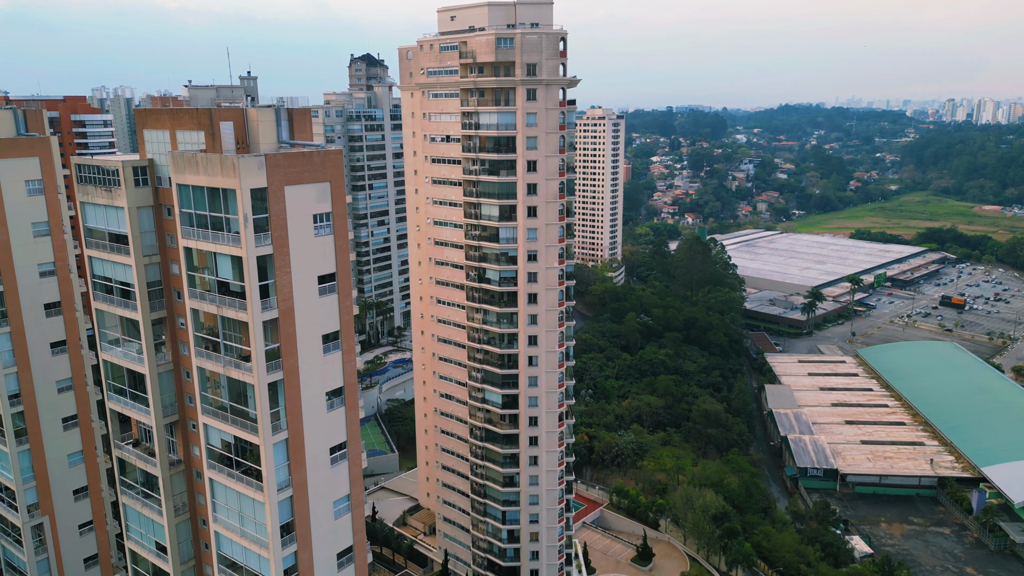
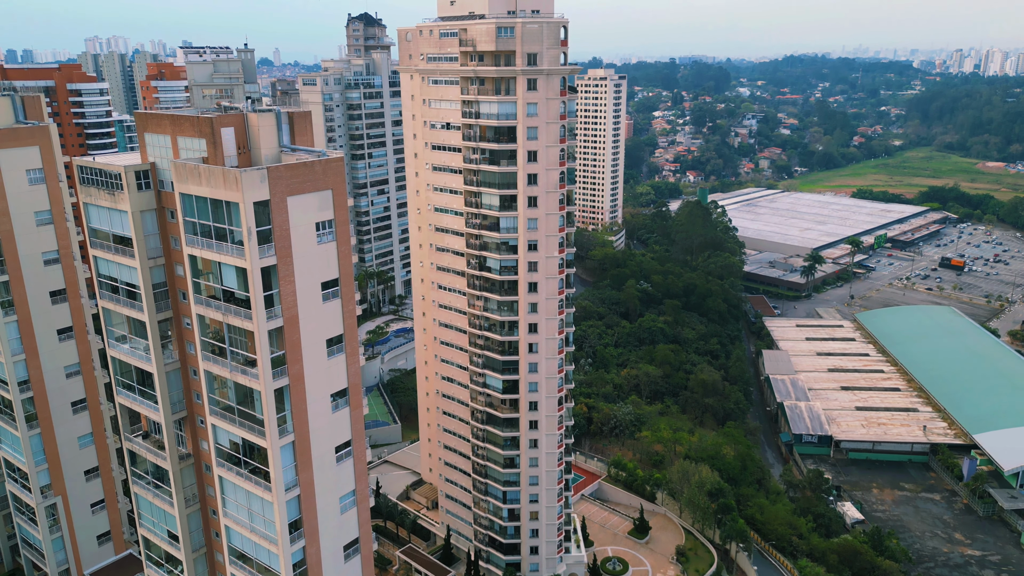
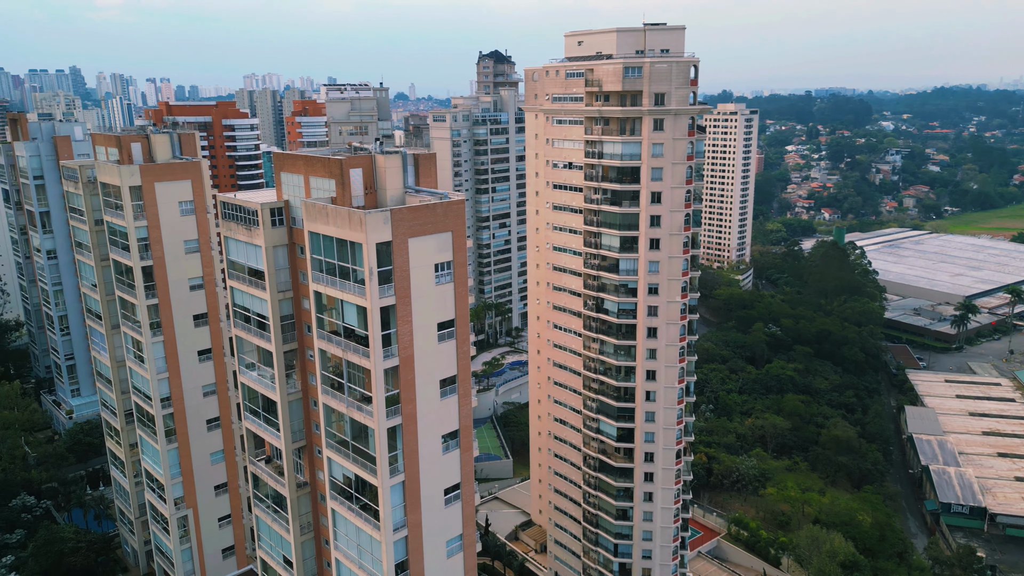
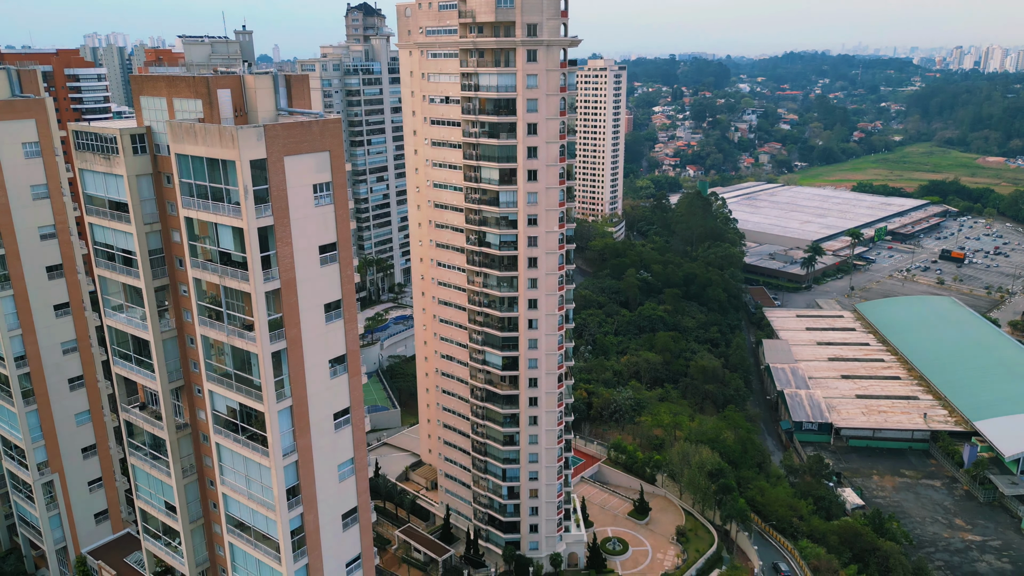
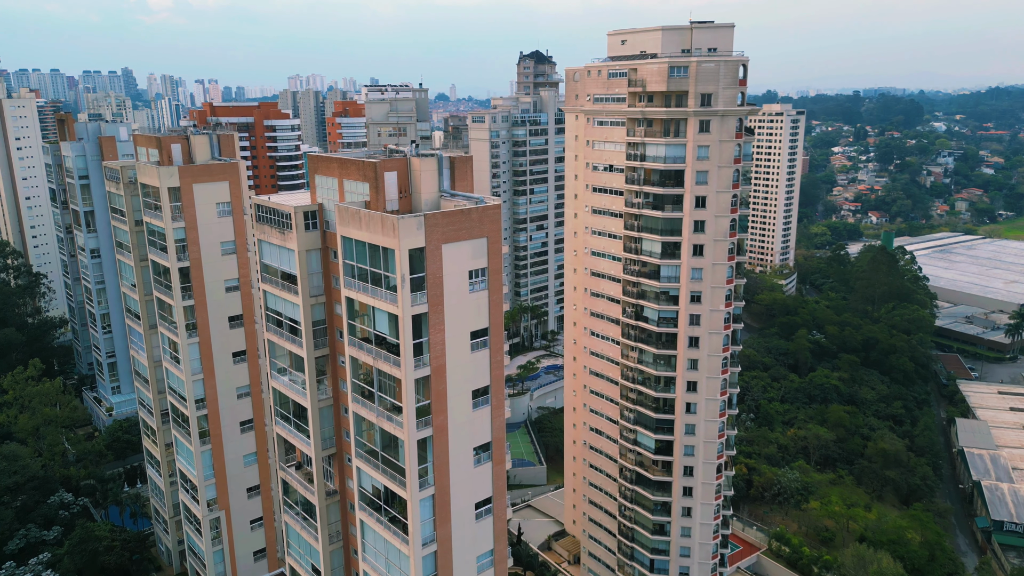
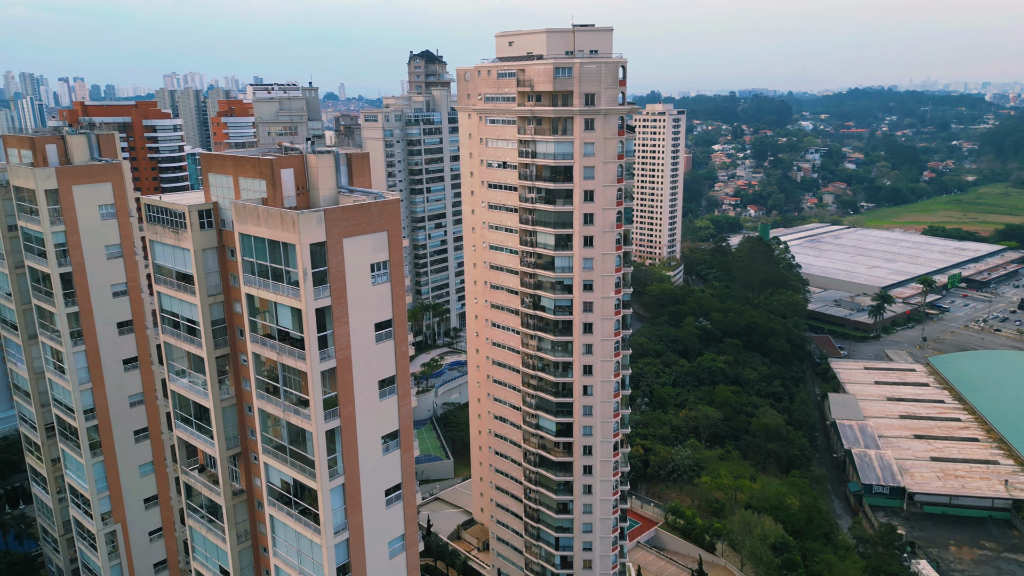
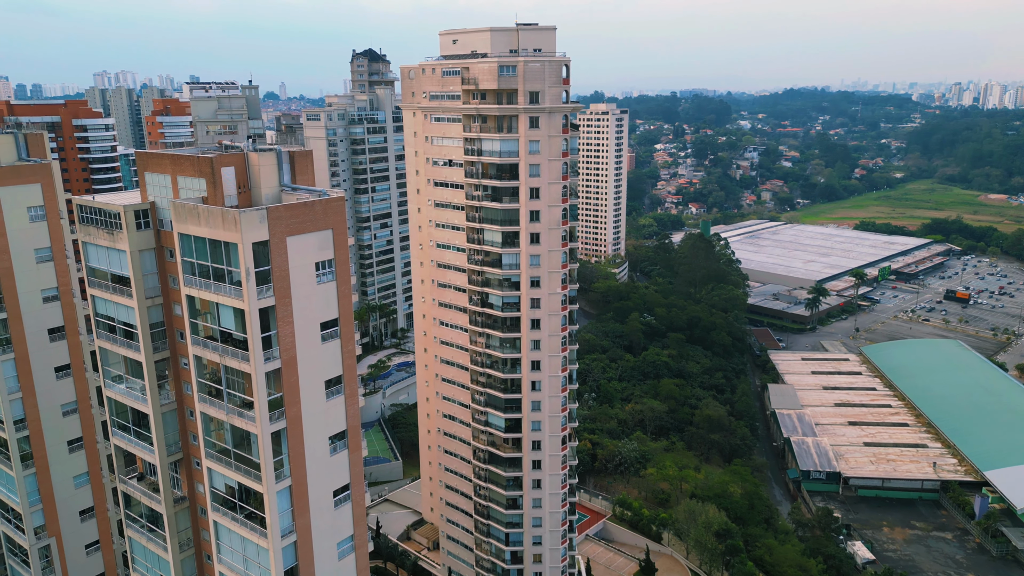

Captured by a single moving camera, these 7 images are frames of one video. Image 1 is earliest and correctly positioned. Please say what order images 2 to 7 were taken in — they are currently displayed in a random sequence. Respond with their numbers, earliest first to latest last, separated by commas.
4, 2, 7, 6, 3, 5
